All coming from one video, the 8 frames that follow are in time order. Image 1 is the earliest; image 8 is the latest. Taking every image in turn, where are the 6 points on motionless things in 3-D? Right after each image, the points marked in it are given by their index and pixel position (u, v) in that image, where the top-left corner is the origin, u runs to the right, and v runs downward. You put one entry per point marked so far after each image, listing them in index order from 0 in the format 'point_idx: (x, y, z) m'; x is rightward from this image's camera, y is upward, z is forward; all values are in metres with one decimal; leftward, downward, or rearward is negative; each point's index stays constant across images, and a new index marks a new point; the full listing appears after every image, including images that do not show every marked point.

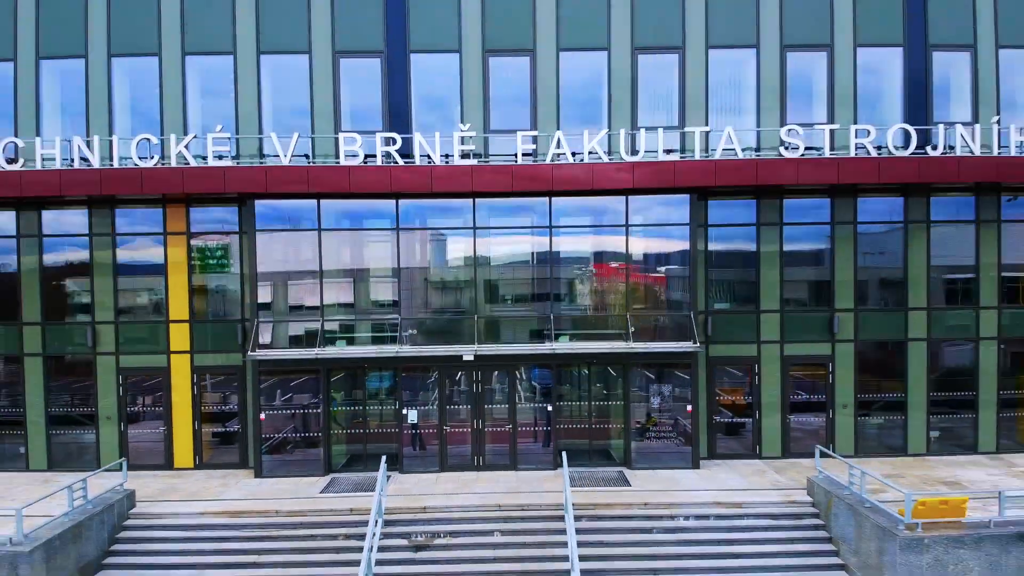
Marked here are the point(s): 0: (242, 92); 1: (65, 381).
0: (-3.0, +2.1, +12.6) m
1: (-5.2, -1.1, +13.1) m
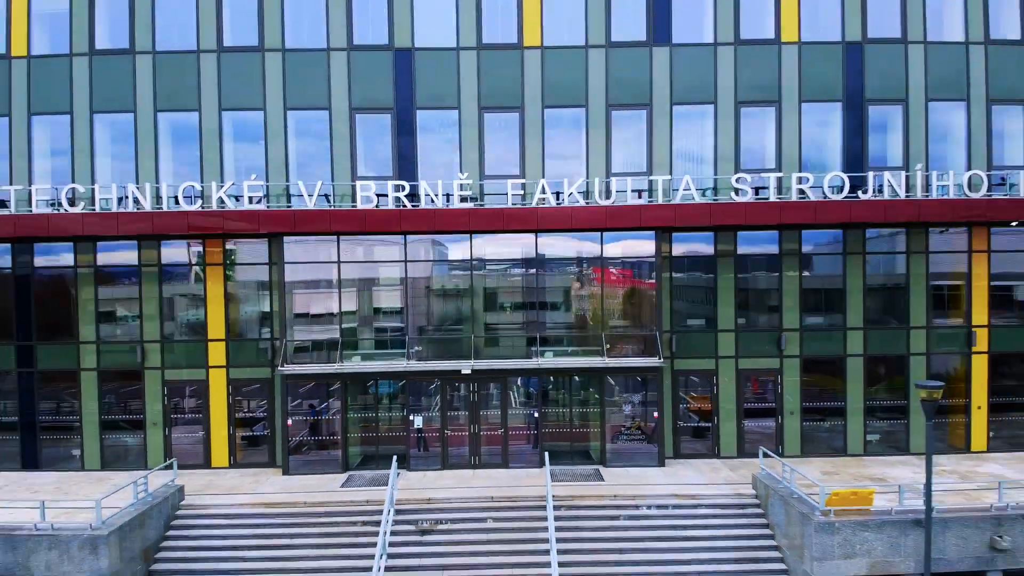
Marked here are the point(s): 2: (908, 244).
0: (-3.1, +1.8, +14.5) m
1: (-5.3, -1.4, +14.9) m
2: (+5.2, +0.6, +14.8) m
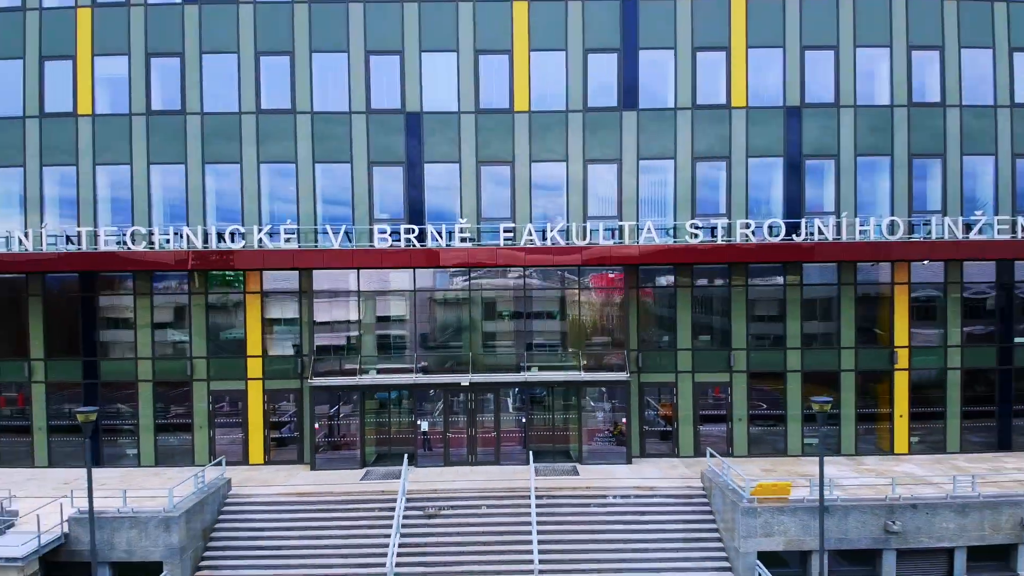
0: (-3.2, +1.5, +17.0) m
1: (-5.4, -1.8, +17.4) m
2: (+5.0, +0.2, +17.4) m
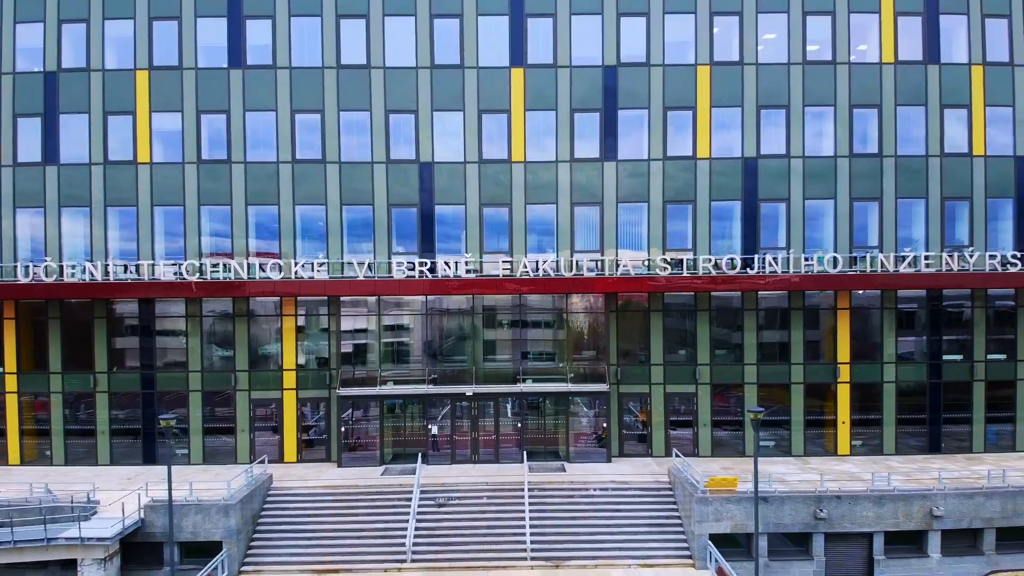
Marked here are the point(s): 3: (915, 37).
0: (-3.2, +1.1, +19.8) m
1: (-5.4, -2.2, +20.2) m
2: (+5.0, -0.3, +20.1) m
3: (+7.4, +4.6, +20.1) m
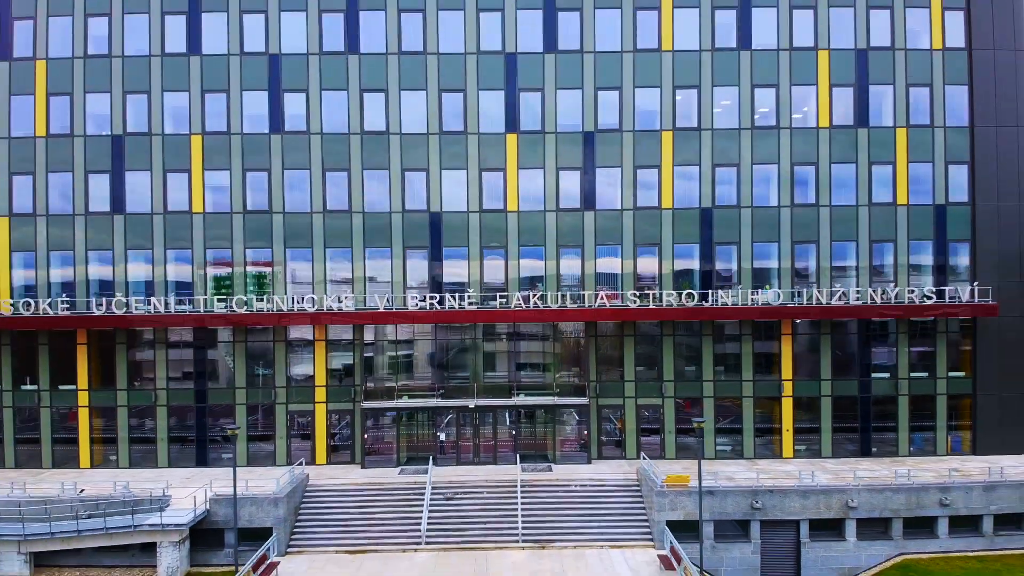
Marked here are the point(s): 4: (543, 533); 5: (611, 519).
0: (-3.3, +0.4, +23.4) m
1: (-5.5, -2.8, +23.9) m
2: (+4.9, -0.9, +23.8) m
3: (+7.3, +4.0, +23.8) m
4: (+0.5, -4.2, +19.1) m
5: (+1.8, -4.1, +19.5) m
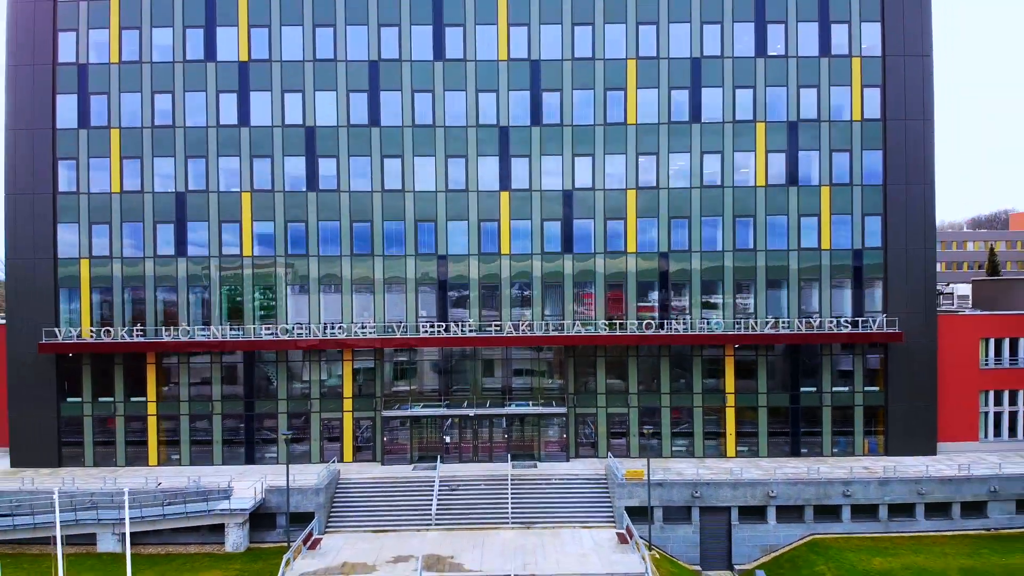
0: (-3.5, -0.3, +28.6) m
1: (-5.7, -3.6, +29.0) m
2: (+4.7, -1.6, +28.9) m
3: (+7.1, +3.2, +28.9) m
4: (+0.3, -5.0, +24.2) m
5: (+1.6, -4.9, +24.6) m
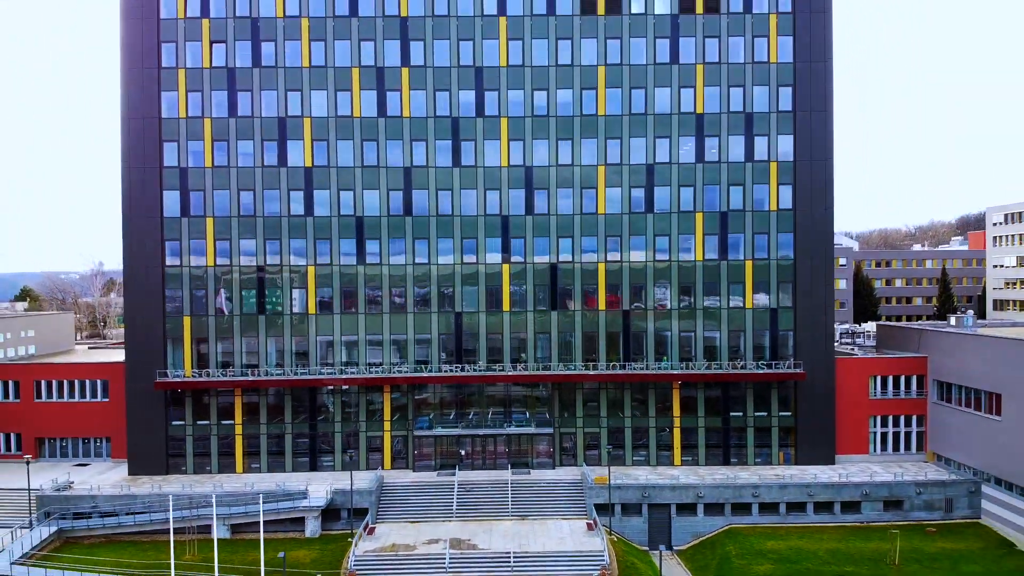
0: (-3.5, -2.1, +37.7) m
1: (-5.7, -5.3, +38.2) m
2: (+4.7, -3.4, +38.1) m
3: (+7.1, +1.5, +38.0) m
4: (+0.3, -6.8, +33.4) m
5: (+1.6, -6.6, +33.8) m
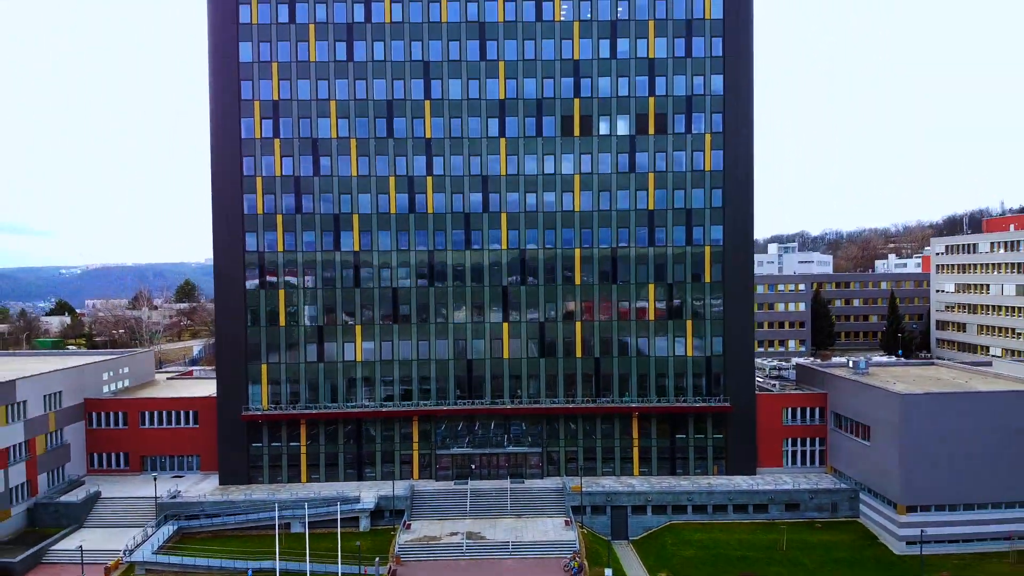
0: (-3.6, -4.5, +49.8) m
1: (-5.8, -7.8, +50.3) m
2: (+4.6, -5.8, +50.2) m
3: (+7.0, -1.0, +50.1) m
4: (+0.3, -9.3, +45.6) m
5: (+1.5, -9.1, +45.9) m
